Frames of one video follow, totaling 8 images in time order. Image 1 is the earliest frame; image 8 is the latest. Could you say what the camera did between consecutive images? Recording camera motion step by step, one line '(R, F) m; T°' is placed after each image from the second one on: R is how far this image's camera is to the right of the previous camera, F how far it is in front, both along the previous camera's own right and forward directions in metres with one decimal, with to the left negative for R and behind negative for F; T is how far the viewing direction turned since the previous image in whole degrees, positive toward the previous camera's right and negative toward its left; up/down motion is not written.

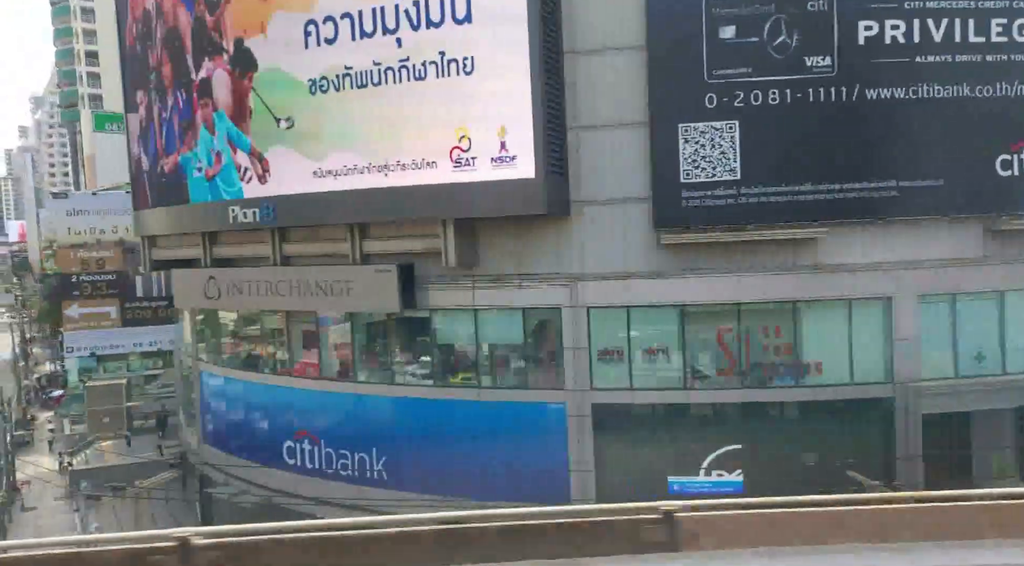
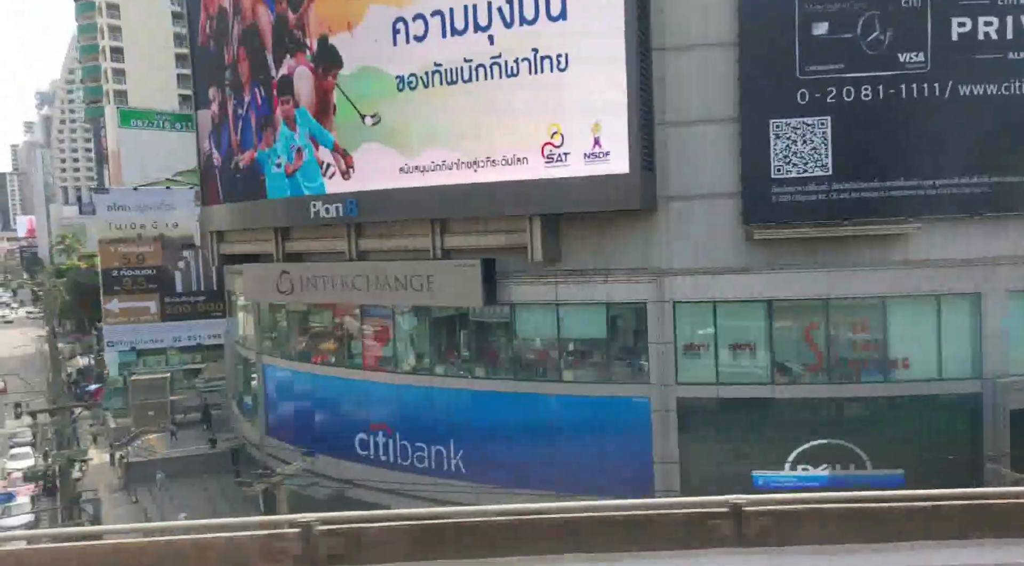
(-1.1, -0.1) m; -1°
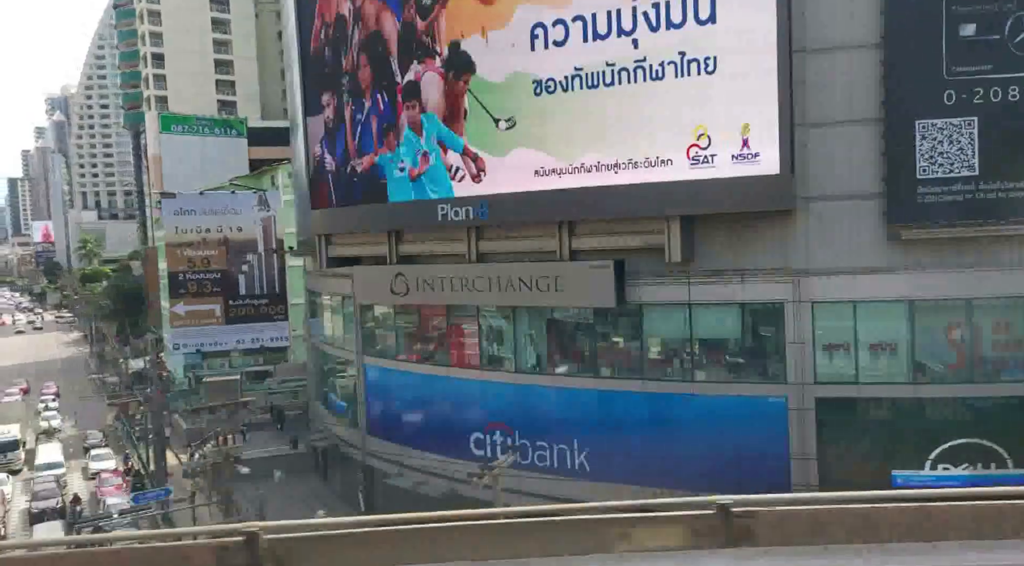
(-1.8, -0.2) m; -1°
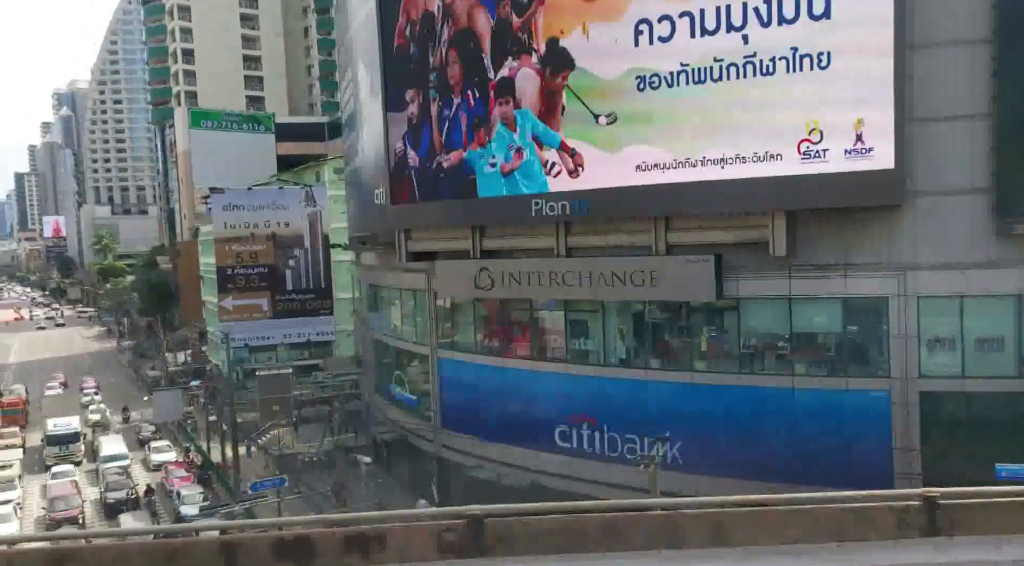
(-1.4, -0.1) m; -1°
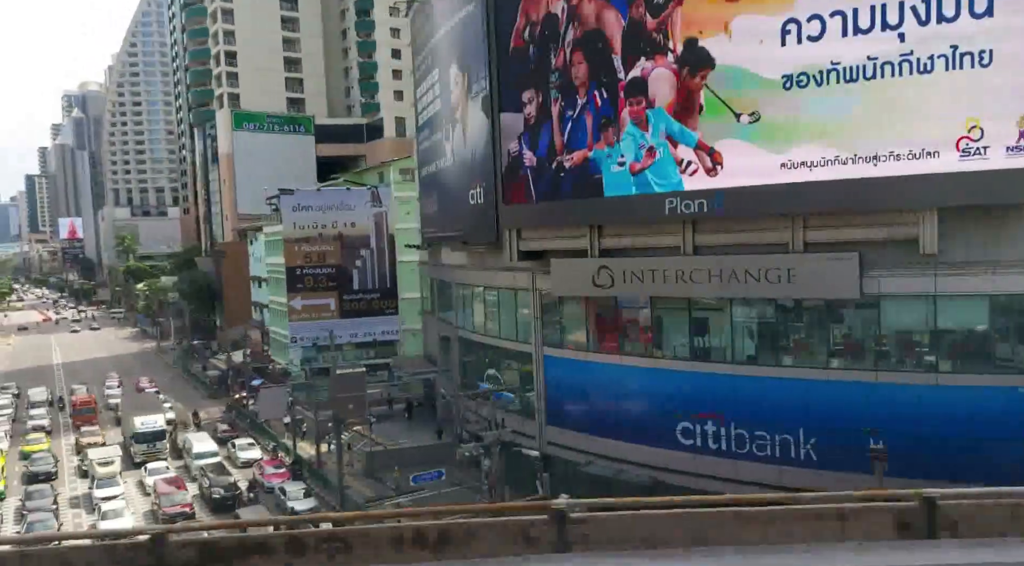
(-1.9, -0.2) m; -1°
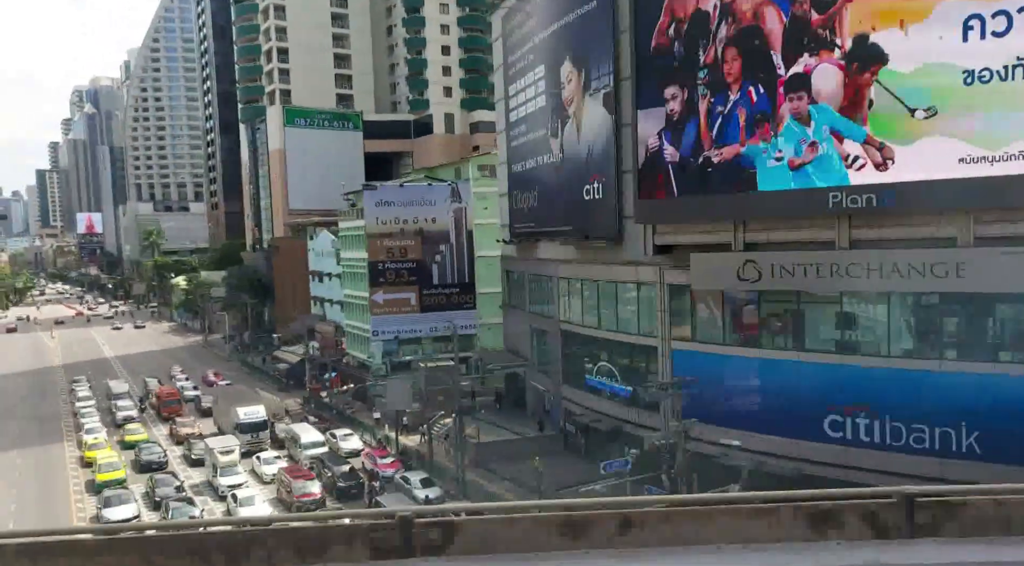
(-2.4, -0.3) m; -1°
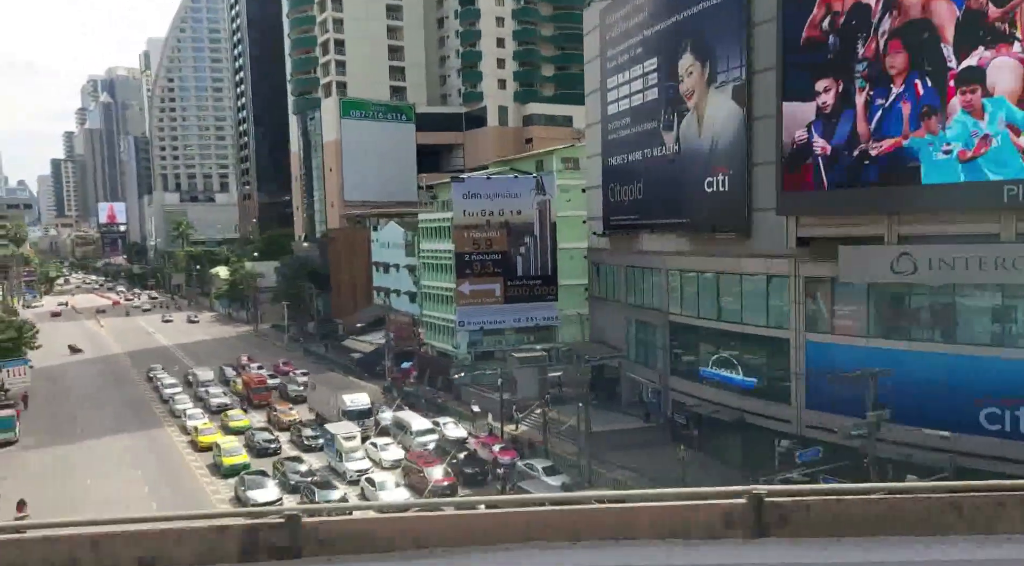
(-2.6, -0.3) m; -2°
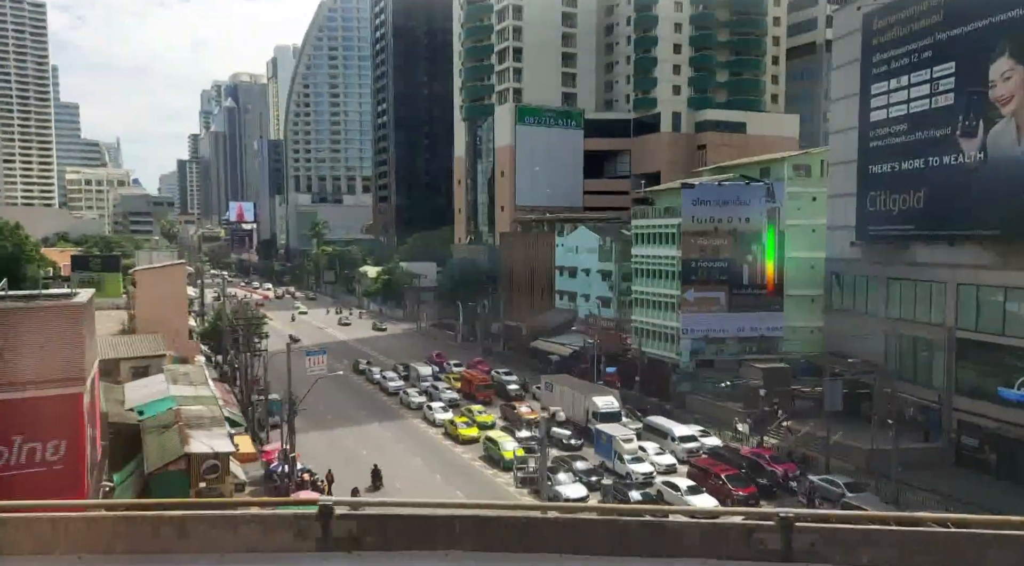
(-4.7, -0.4) m; -8°
